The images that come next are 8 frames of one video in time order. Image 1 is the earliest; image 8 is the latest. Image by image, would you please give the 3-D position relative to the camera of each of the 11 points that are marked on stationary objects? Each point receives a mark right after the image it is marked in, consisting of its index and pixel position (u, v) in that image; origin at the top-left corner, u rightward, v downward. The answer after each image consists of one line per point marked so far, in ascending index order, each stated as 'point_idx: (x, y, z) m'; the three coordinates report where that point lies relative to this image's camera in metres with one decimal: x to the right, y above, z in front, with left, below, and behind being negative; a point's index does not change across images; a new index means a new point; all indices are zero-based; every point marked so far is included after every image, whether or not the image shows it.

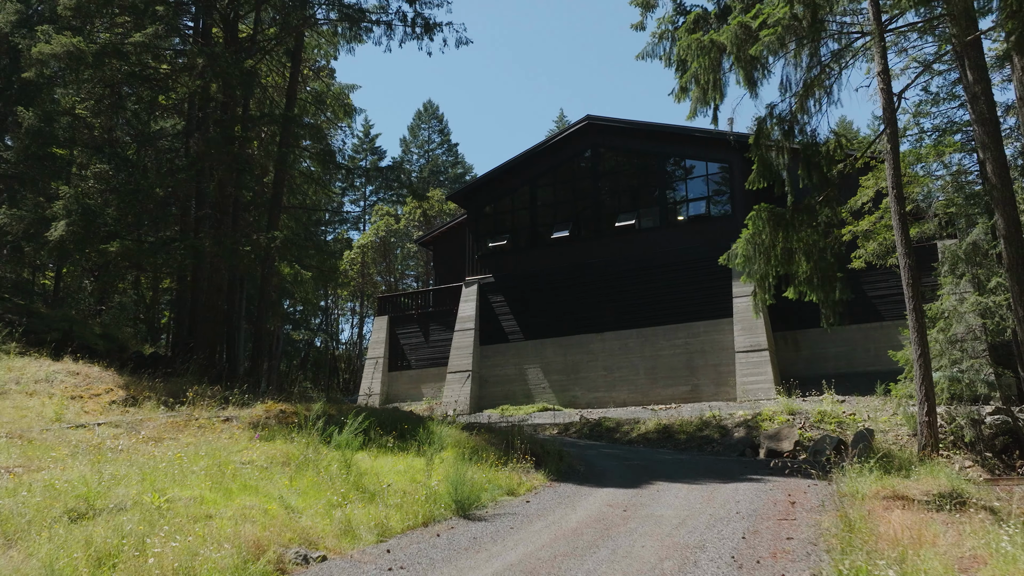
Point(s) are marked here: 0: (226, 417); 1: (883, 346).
0: (-4.3, -1.9, +10.8) m
1: (+9.3, -1.4, +18.0) m
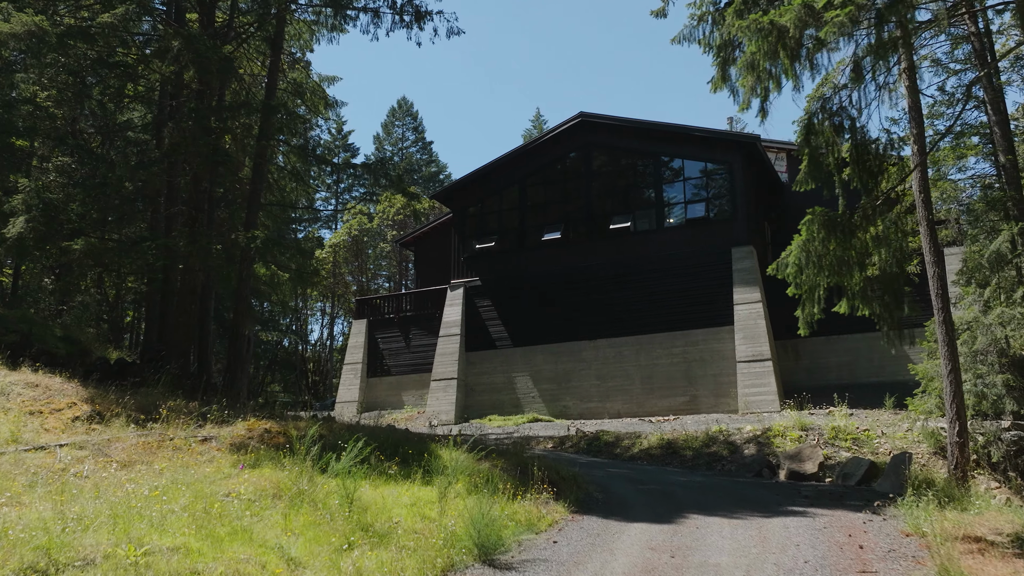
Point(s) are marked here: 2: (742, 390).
0: (-4.2, -2.0, +9.8) m
1: (+9.1, -1.6, +17.5) m
2: (+5.4, -2.4, +17.1) m
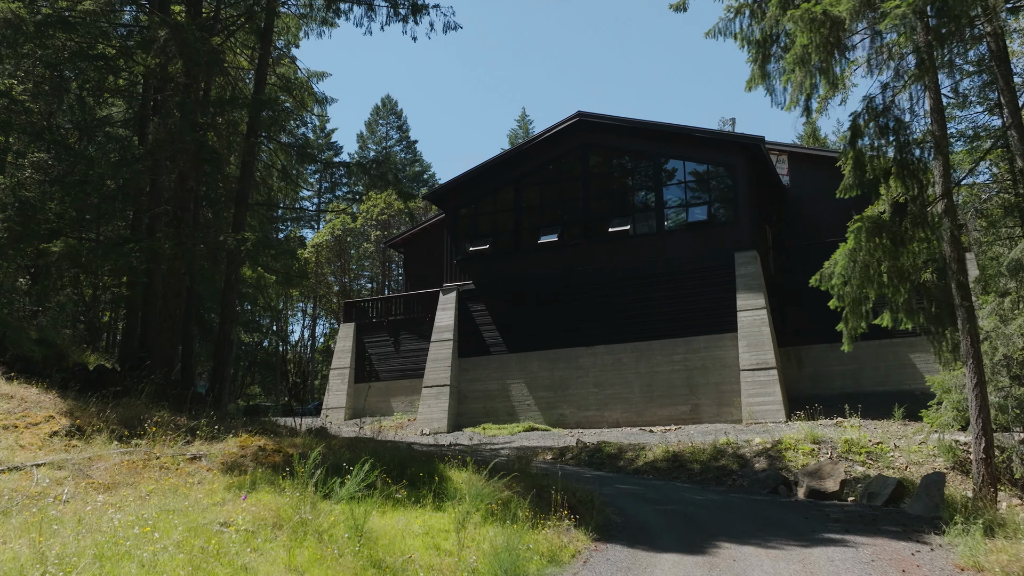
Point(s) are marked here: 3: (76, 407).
0: (-4.0, -2.1, +9.1) m
1: (+9.0, -1.8, +17.2) m
2: (+5.4, -2.5, +16.7) m
3: (-6.6, -1.8, +11.0) m
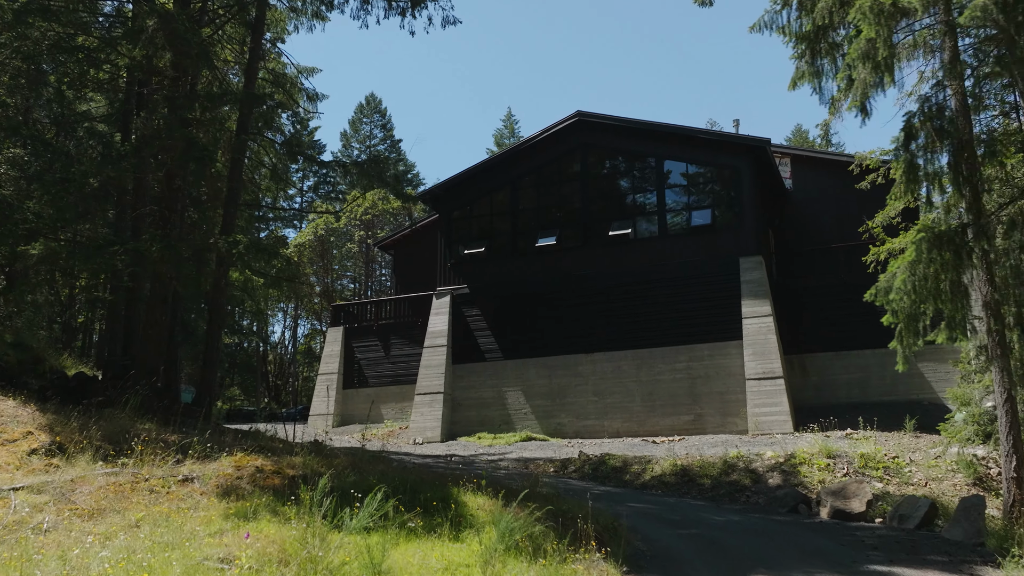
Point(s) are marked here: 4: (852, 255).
0: (-3.8, -2.2, +8.5) m
1: (+9.0, -2.0, +16.9) m
2: (+5.4, -2.7, +16.3) m
3: (-6.5, -1.9, +10.3) m
4: (+8.4, +0.9, +17.9) m
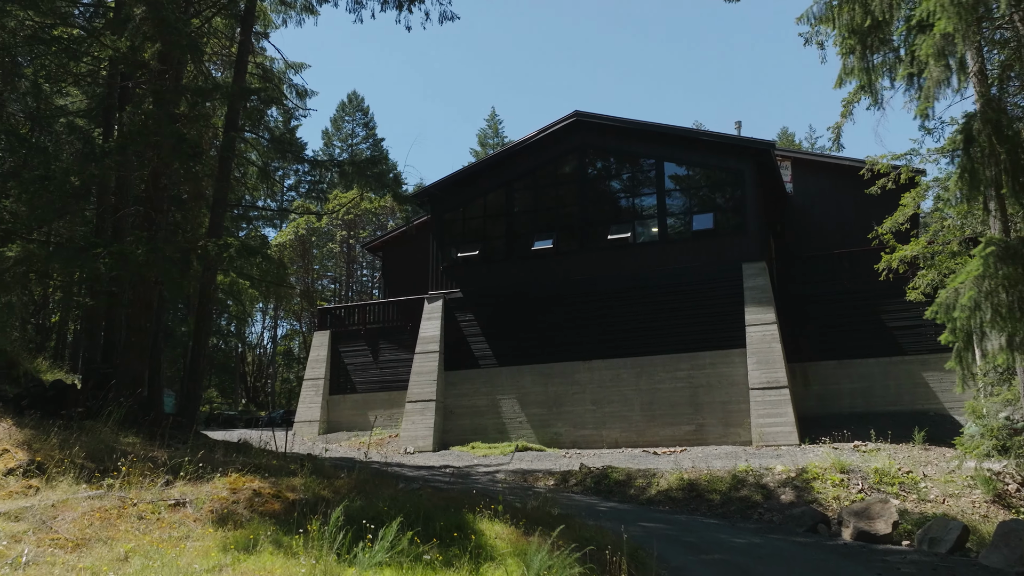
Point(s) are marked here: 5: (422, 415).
0: (-3.6, -2.3, +7.8) m
1: (+9.0, -2.2, +16.6) m
2: (+5.3, -2.9, +15.9) m
3: (-6.3, -2.0, +9.6) m
4: (+8.4, +0.7, +17.6) m
5: (-2.5, -3.4, +19.8) m
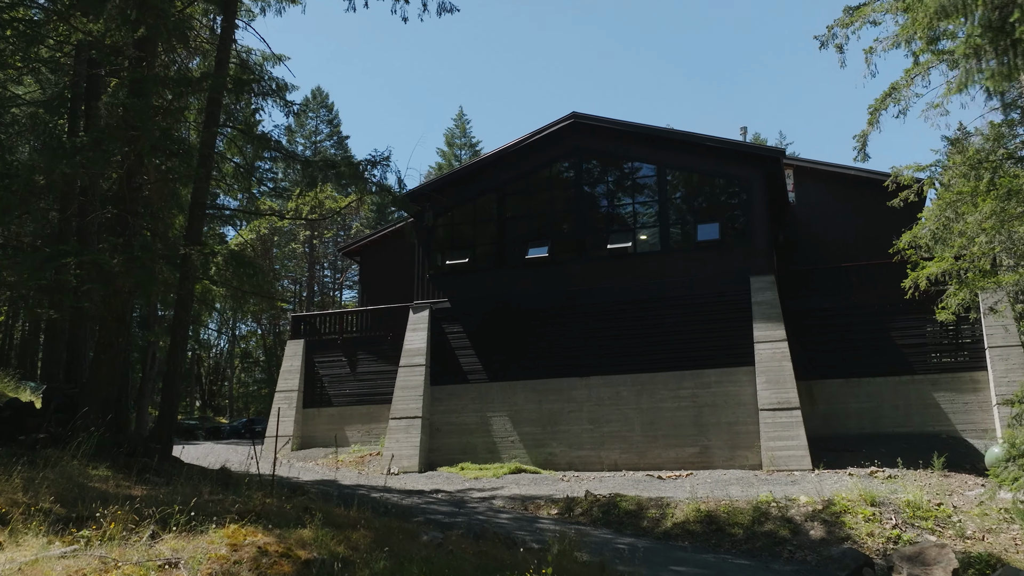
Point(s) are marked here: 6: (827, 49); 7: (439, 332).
0: (-3.2, -2.5, +6.7) m
1: (+8.9, -2.6, +16.1) m
2: (+5.3, -3.2, +15.2) m
3: (-6.0, -2.1, +8.3) m
4: (+8.3, +0.3, +17.1) m
5: (-2.7, -3.7, +18.6) m
6: (+6.6, +5.1, +15.3) m
7: (-2.0, -1.2, +19.8) m
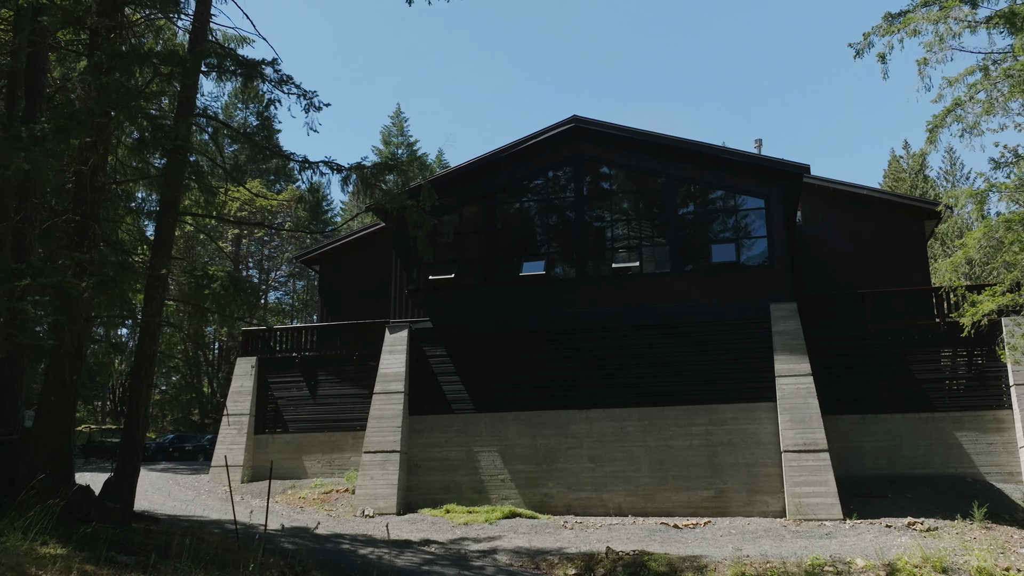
0: (-2.2, -2.9, +4.7) m
1: (+8.9, -3.3, +15.3) m
2: (+5.4, -3.9, +14.0) m
3: (-5.1, -2.4, +6.0) m
4: (+8.3, -0.5, +16.2) m
5: (-2.9, -4.1, +16.6) m
6: (+6.9, +4.5, +14.3) m
7: (-2.3, -1.7, +17.9) m
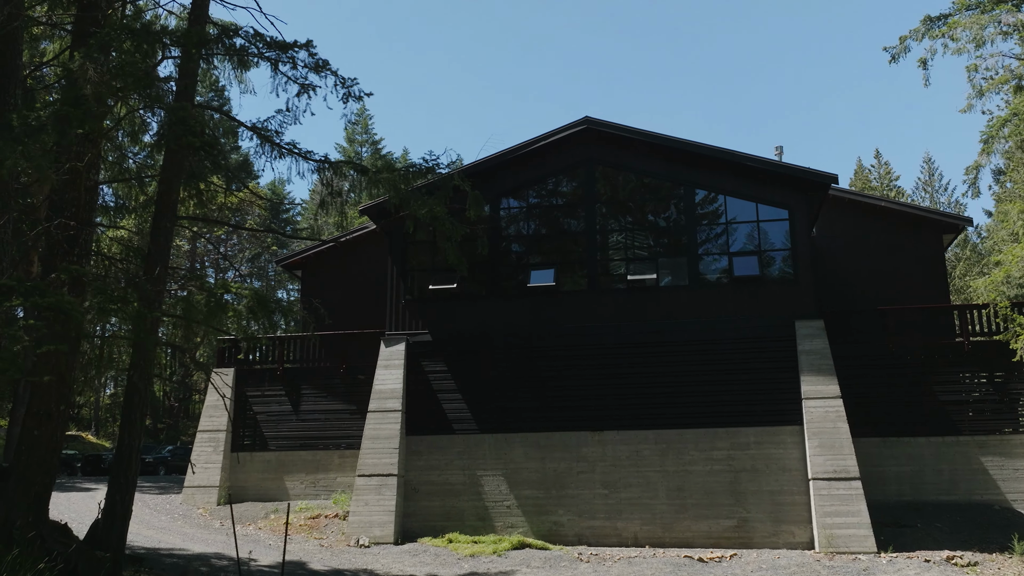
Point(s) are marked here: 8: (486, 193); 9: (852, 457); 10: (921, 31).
0: (-1.3, -3.1, +3.5) m
1: (+9.1, -3.7, +14.7) m
2: (+5.7, -4.2, +13.3) m
3: (-4.3, -2.6, +4.7) m
4: (+8.5, -0.9, +15.7) m
5: (-2.8, -4.4, +15.4) m
6: (+7.3, +4.1, +13.6) m
7: (-2.2, -1.9, +16.7) m
8: (-0.5, +2.1, +17.1) m
9: (+6.3, -3.2, +13.6) m
10: (+7.5, +4.7, +13.4) m
